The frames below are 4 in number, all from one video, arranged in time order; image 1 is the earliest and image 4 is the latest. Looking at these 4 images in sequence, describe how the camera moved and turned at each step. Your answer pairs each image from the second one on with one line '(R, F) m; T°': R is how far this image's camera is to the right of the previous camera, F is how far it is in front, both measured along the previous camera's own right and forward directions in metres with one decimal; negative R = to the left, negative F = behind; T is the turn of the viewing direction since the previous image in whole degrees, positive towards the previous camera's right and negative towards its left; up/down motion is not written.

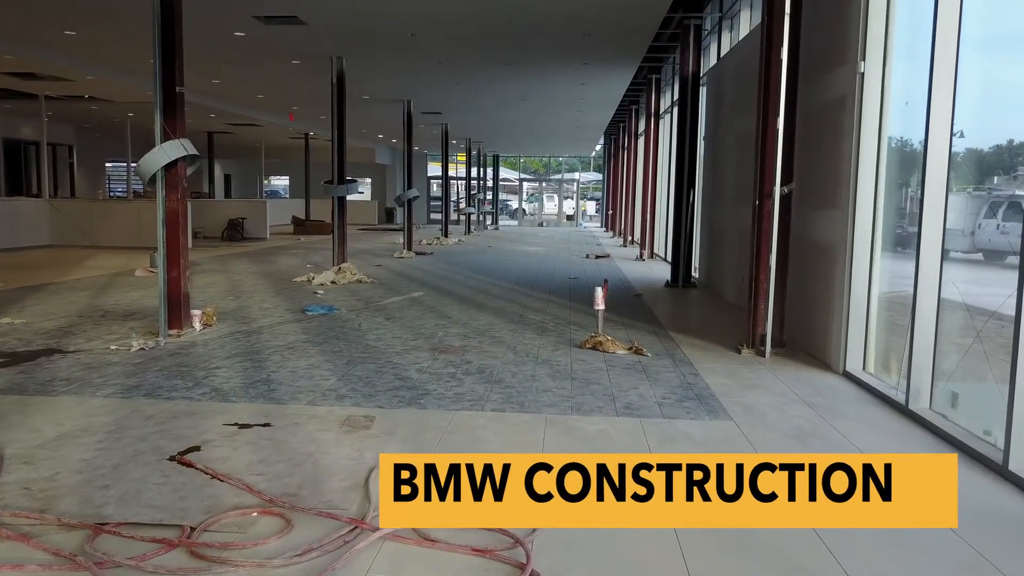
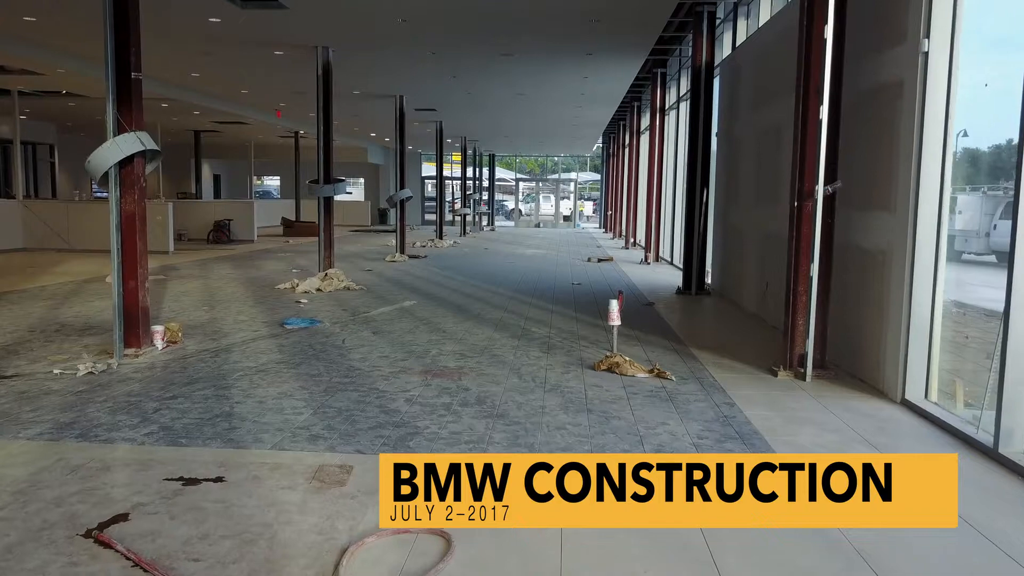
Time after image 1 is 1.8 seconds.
(-0.1, +0.8) m; 0°
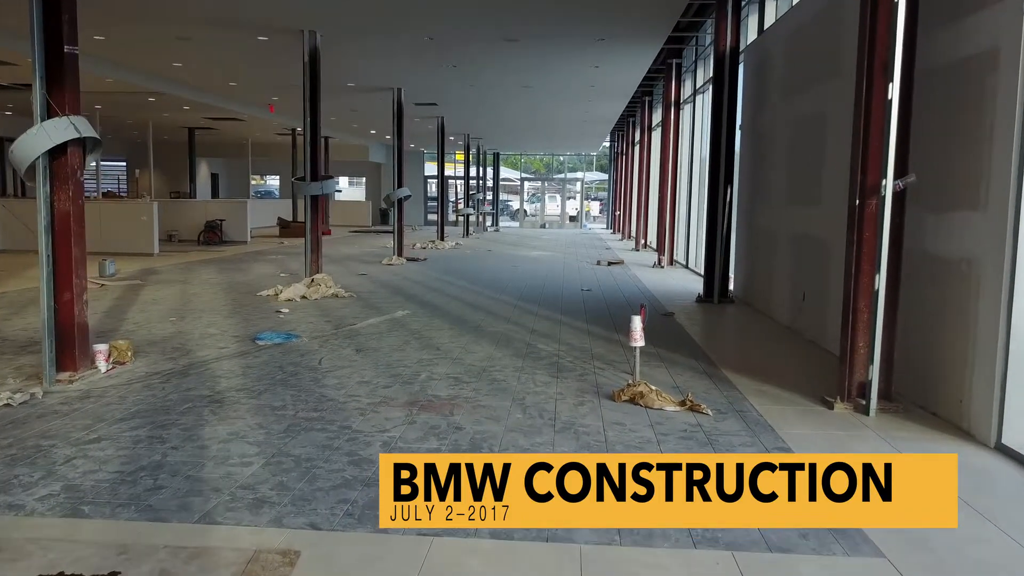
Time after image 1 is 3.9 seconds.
(0.0, +0.9) m; 0°
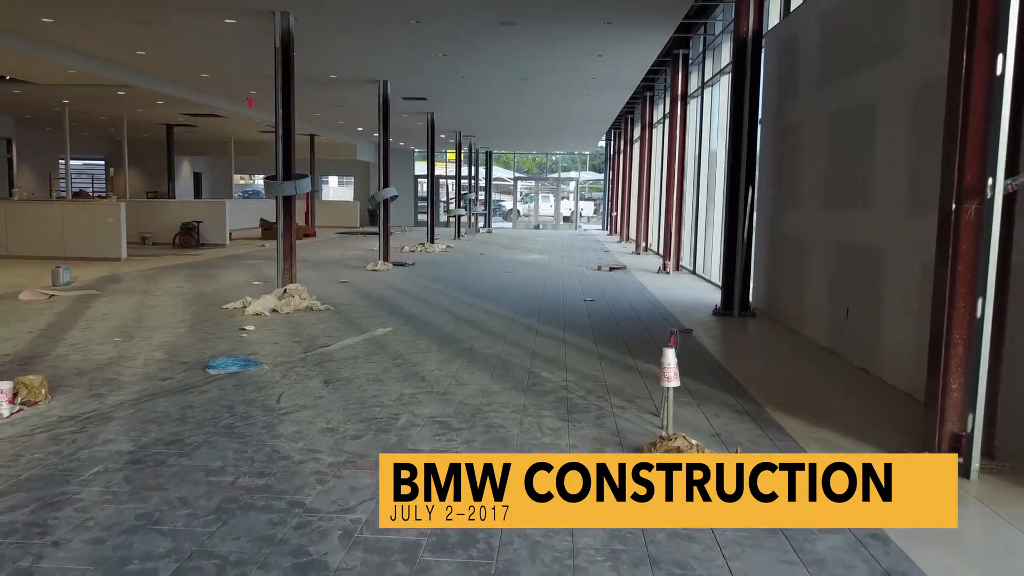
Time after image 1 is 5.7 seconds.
(0.0, +1.0) m; +1°
